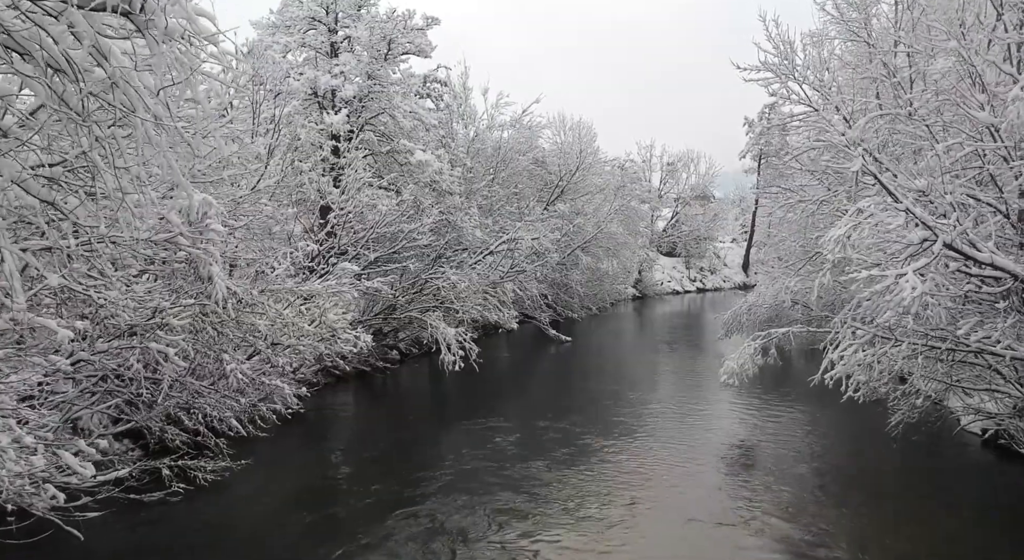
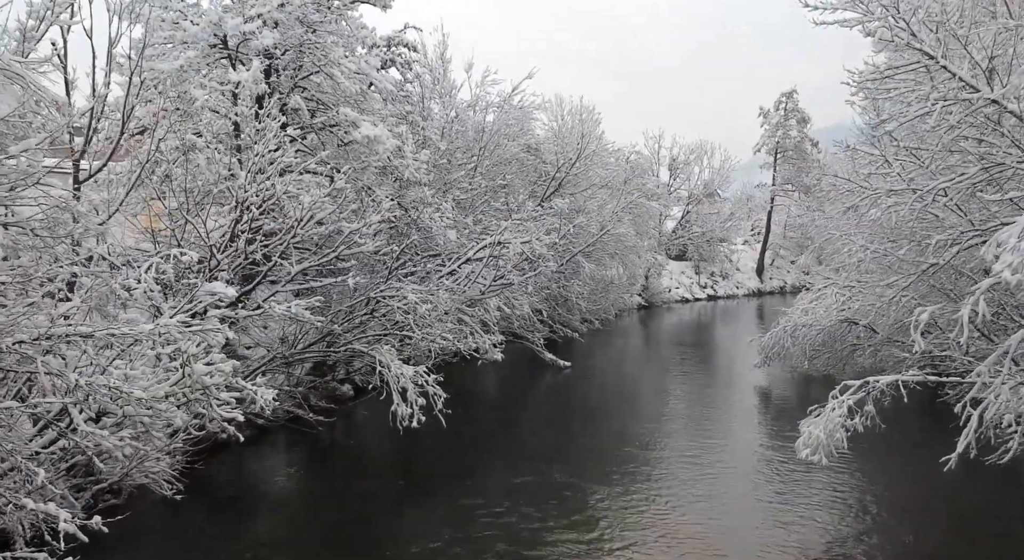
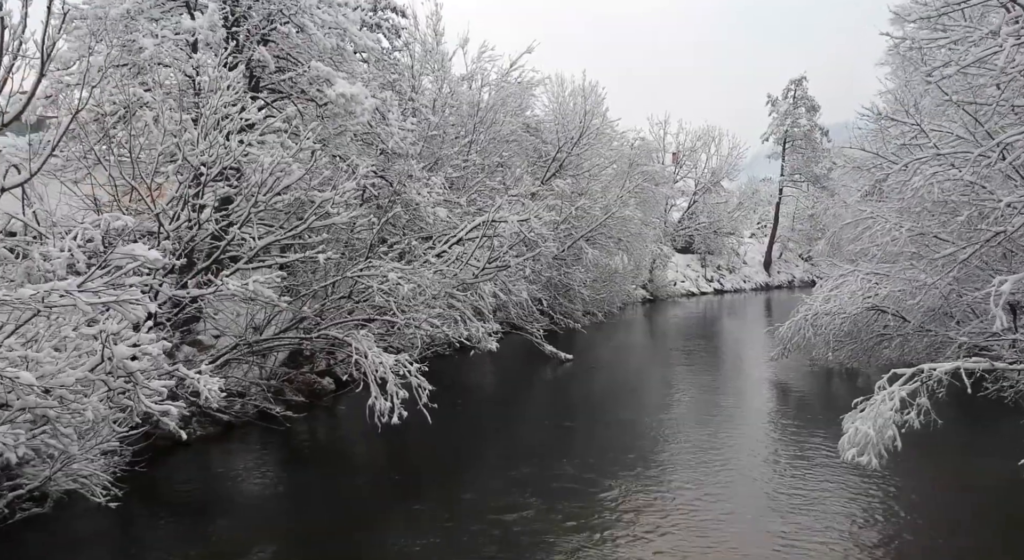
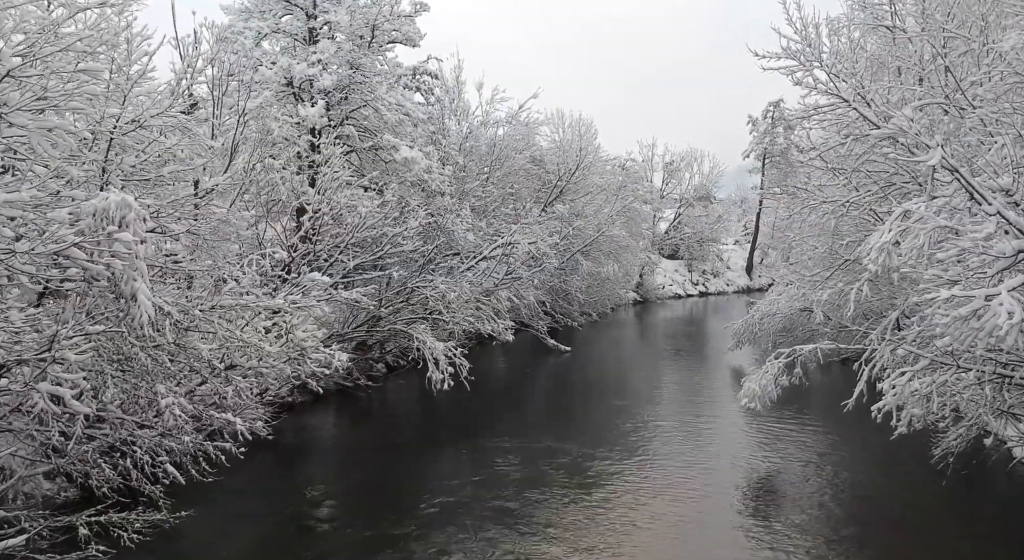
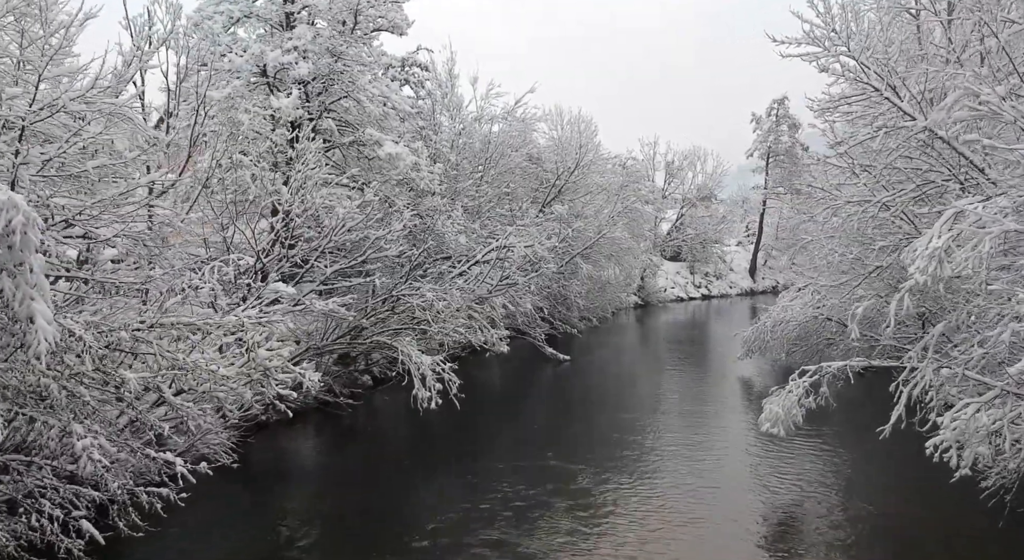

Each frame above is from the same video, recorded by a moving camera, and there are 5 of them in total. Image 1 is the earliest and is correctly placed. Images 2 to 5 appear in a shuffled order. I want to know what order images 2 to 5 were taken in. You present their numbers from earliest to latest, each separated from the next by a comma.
4, 5, 2, 3
